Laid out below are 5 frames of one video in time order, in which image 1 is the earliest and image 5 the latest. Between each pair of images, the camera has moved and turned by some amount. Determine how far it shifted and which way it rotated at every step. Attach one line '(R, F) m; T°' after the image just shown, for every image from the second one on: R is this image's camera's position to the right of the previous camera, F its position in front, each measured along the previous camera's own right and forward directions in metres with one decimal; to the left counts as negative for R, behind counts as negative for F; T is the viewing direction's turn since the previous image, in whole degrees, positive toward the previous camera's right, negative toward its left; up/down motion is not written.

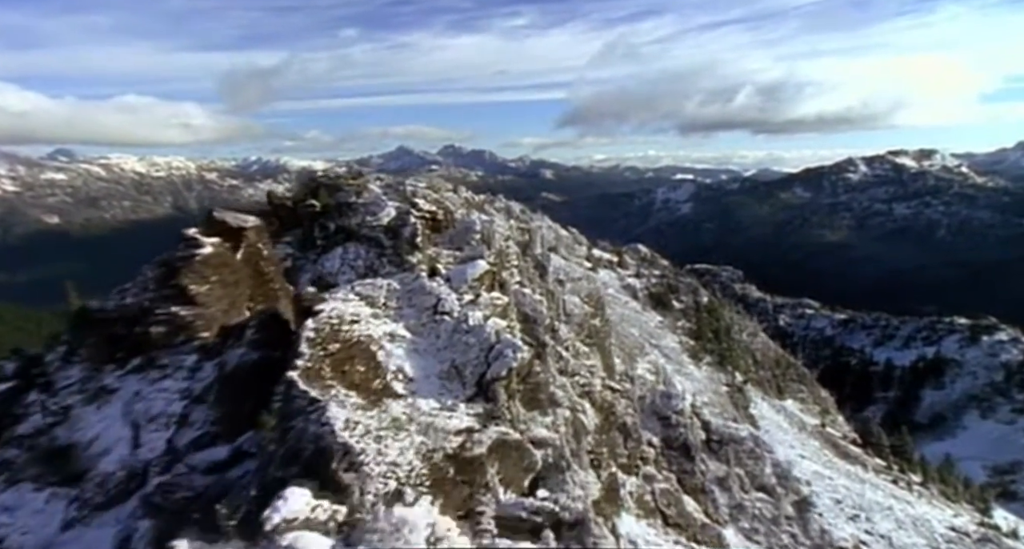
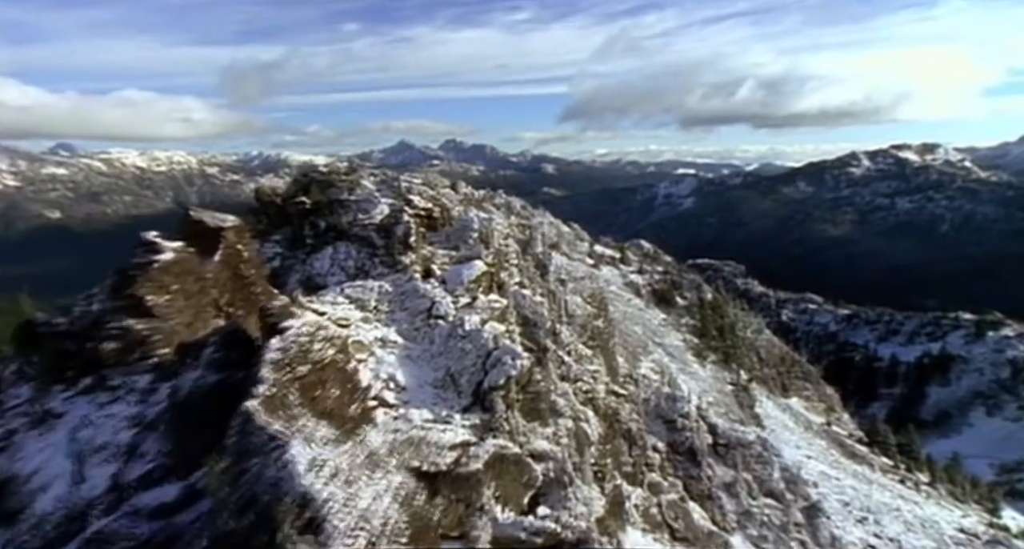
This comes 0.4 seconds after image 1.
(+0.2, +1.7) m; 0°
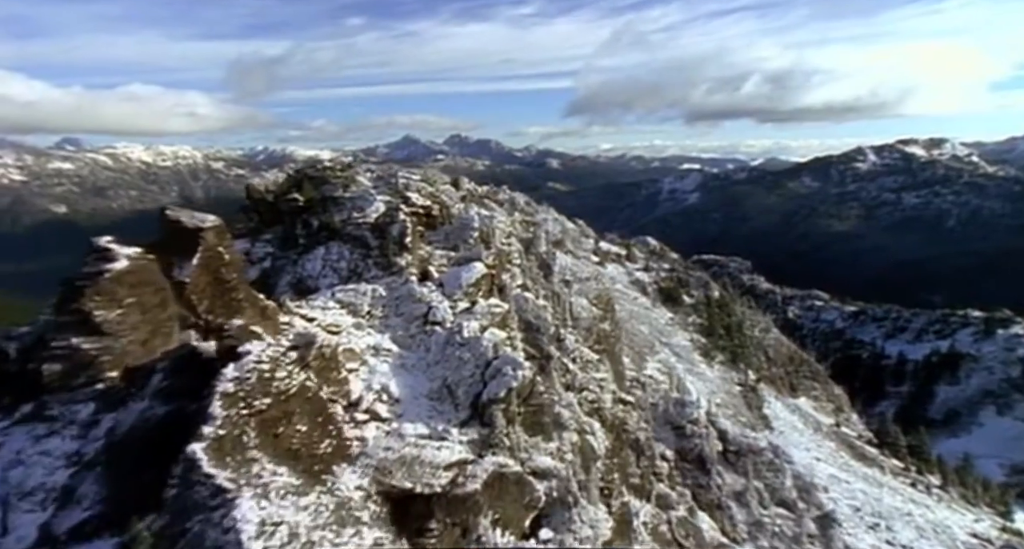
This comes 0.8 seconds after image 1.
(+0.1, +1.8) m; 0°
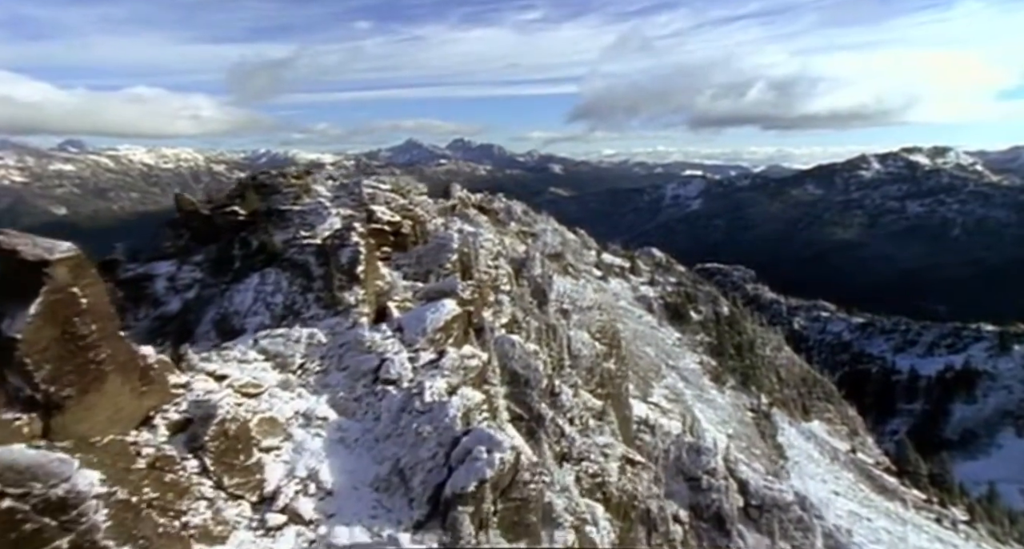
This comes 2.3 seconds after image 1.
(+0.9, +6.3) m; 0°
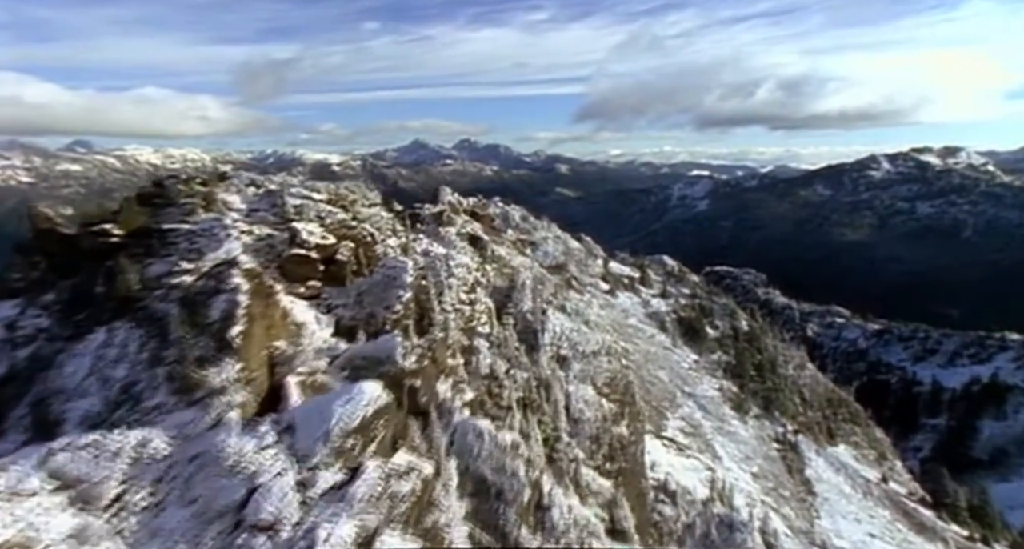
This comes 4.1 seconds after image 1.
(+1.2, +8.1) m; -1°
